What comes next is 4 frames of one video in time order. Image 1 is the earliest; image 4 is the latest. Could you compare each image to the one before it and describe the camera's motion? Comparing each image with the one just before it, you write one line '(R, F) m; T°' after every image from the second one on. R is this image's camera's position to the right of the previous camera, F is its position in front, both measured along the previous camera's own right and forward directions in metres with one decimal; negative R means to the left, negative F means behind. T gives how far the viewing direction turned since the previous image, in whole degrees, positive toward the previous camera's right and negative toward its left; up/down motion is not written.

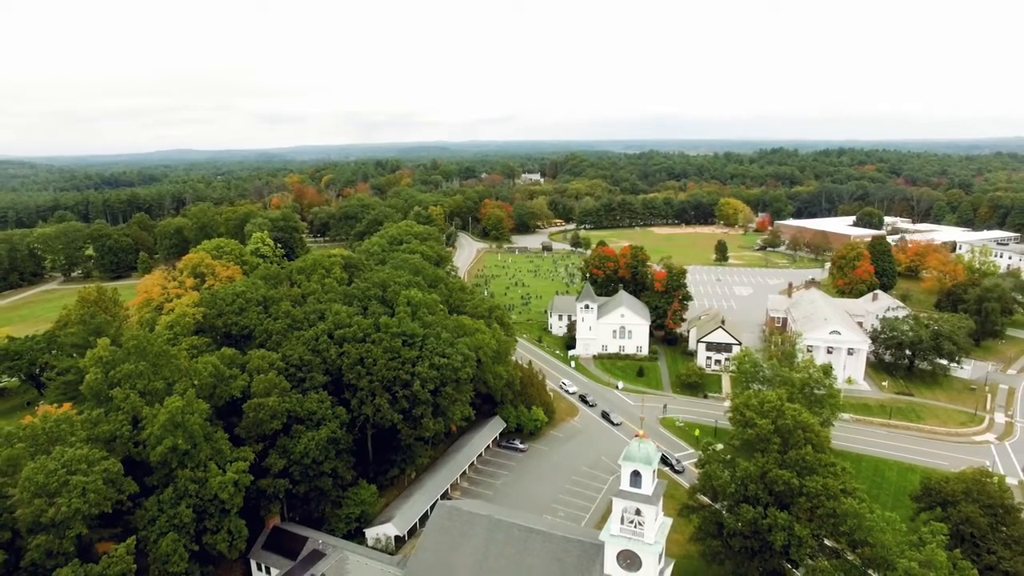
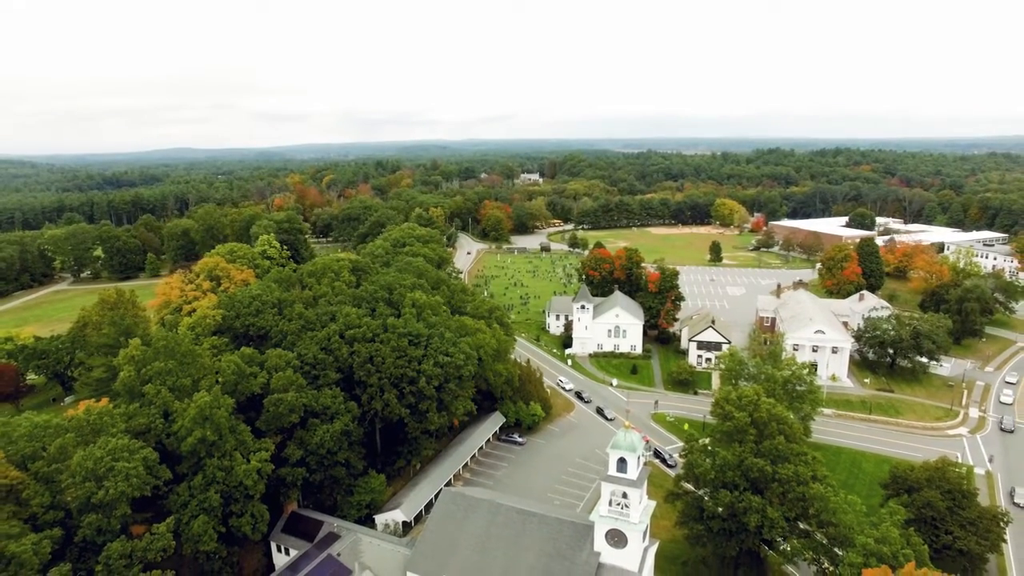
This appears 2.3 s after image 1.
(0.0, -2.4) m; 0°
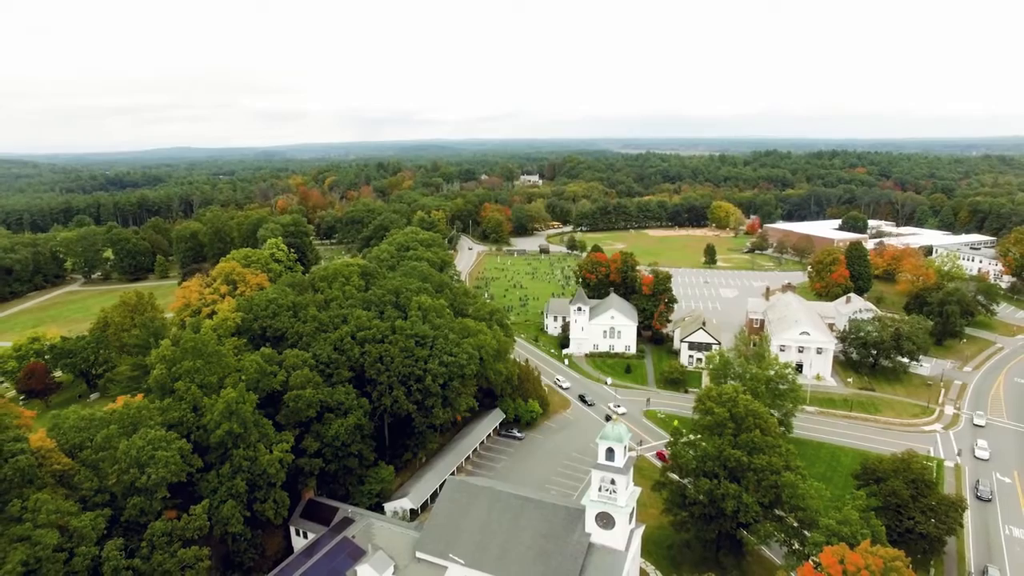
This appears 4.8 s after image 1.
(0.0, -2.7) m; 0°
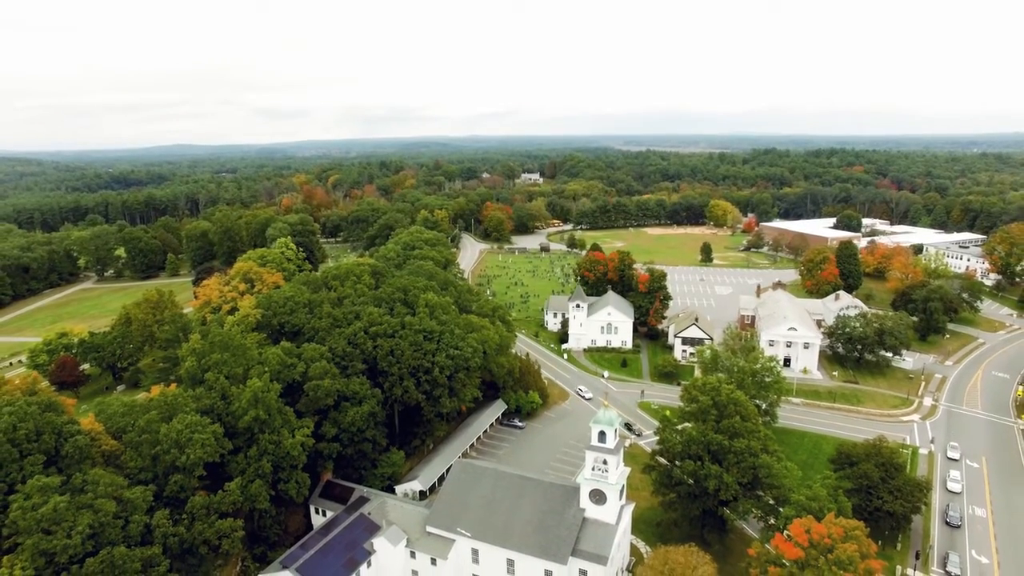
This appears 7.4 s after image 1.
(0.0, -2.8) m; 0°
